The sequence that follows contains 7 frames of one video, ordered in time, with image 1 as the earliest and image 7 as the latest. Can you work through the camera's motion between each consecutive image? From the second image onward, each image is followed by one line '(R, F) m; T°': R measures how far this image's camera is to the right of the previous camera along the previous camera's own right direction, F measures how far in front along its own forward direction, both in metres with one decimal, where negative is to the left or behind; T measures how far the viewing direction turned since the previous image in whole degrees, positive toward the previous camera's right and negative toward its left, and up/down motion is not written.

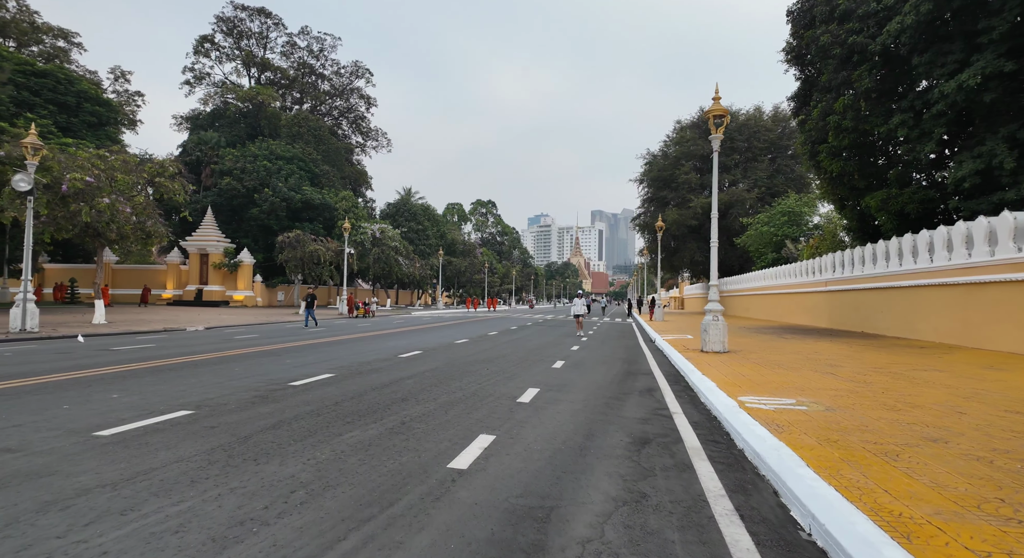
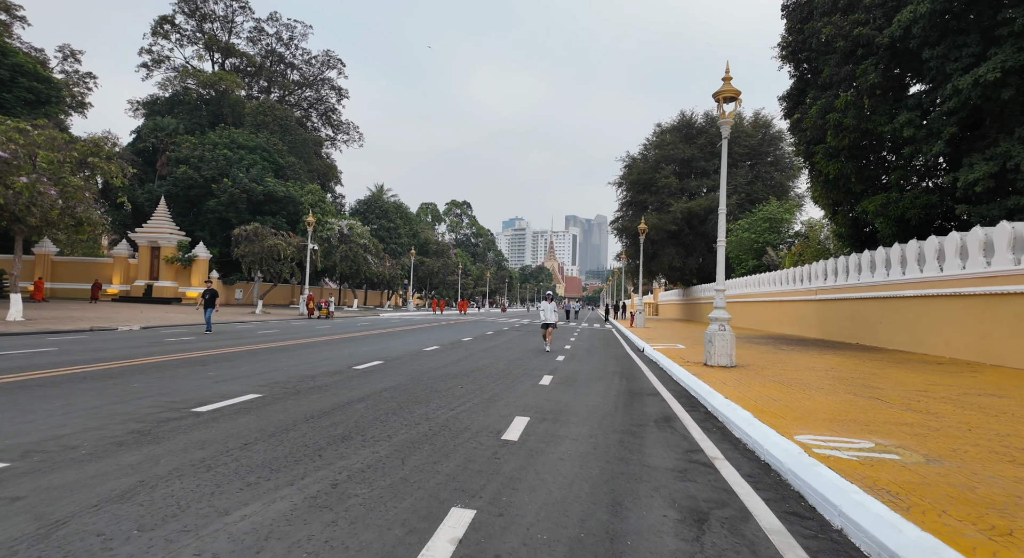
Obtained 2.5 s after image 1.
(-0.1, +1.6) m; +3°
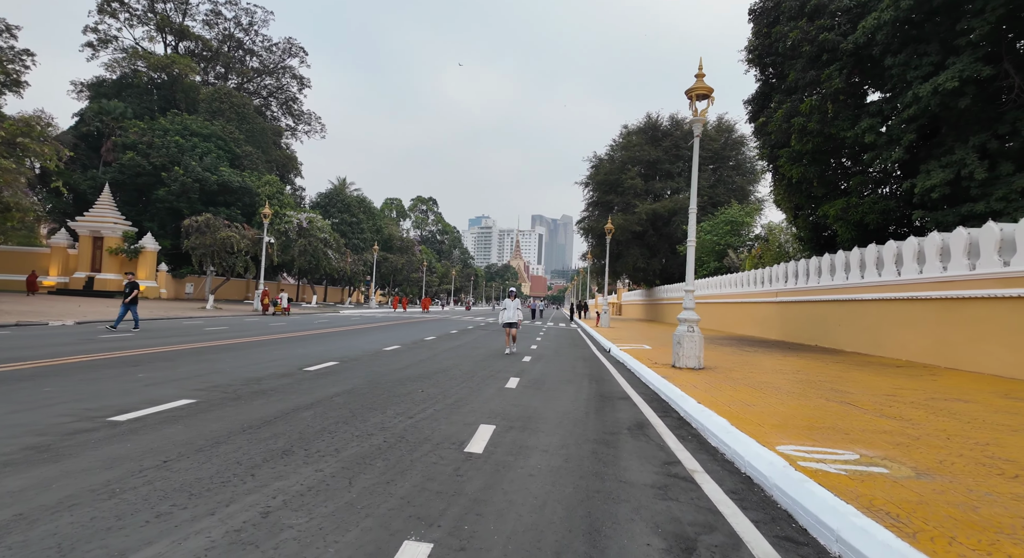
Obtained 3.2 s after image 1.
(0.0, +0.4) m; +4°
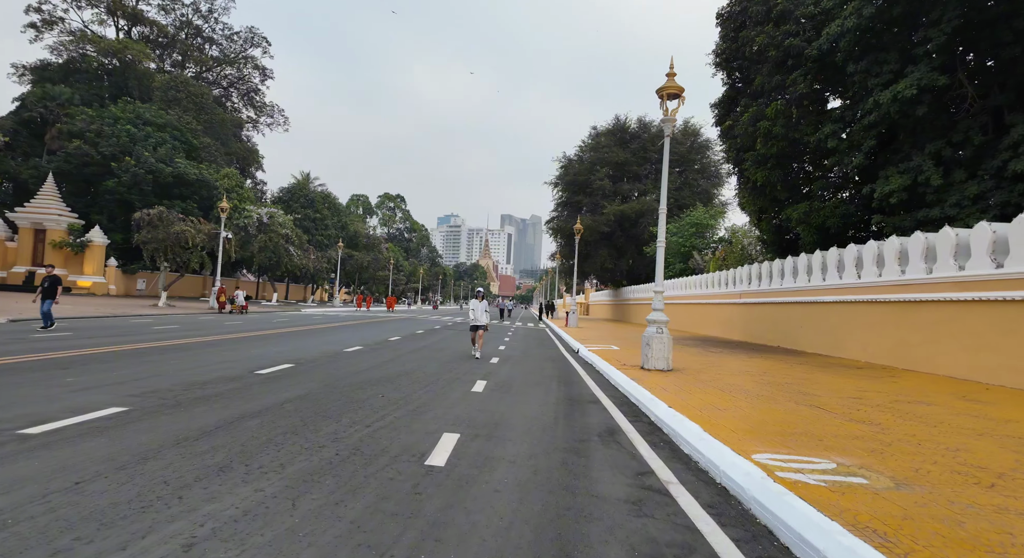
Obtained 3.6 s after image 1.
(0.0, +0.3) m; +3°
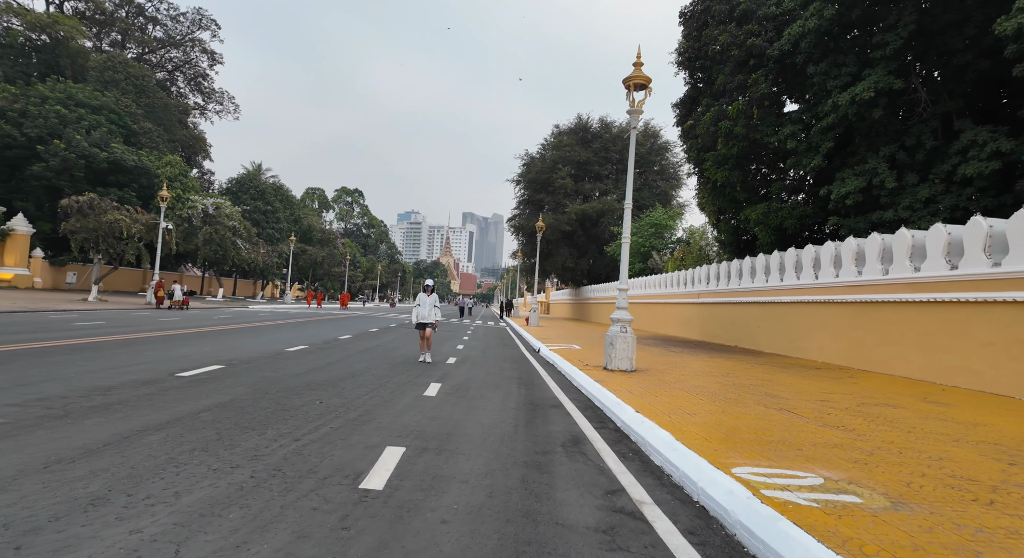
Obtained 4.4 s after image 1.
(0.0, +0.5) m; +4°
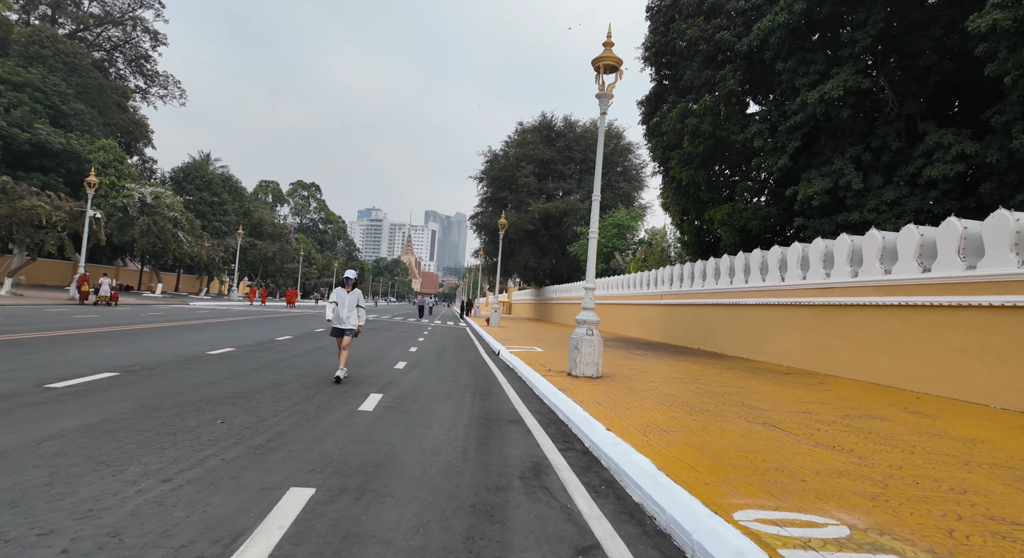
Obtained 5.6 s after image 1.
(+0.1, +0.9) m; +4°
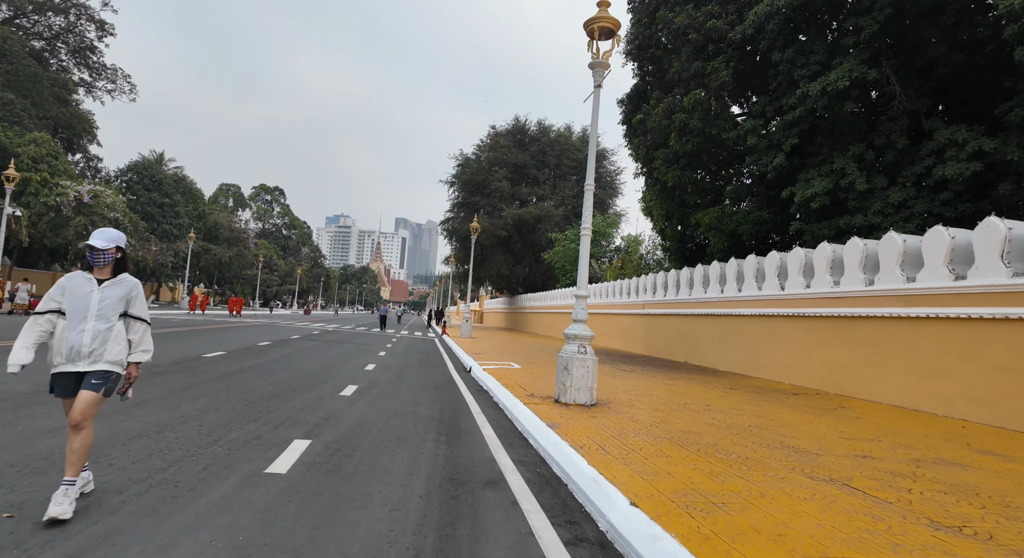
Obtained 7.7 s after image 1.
(-0.1, +1.5) m; +3°
